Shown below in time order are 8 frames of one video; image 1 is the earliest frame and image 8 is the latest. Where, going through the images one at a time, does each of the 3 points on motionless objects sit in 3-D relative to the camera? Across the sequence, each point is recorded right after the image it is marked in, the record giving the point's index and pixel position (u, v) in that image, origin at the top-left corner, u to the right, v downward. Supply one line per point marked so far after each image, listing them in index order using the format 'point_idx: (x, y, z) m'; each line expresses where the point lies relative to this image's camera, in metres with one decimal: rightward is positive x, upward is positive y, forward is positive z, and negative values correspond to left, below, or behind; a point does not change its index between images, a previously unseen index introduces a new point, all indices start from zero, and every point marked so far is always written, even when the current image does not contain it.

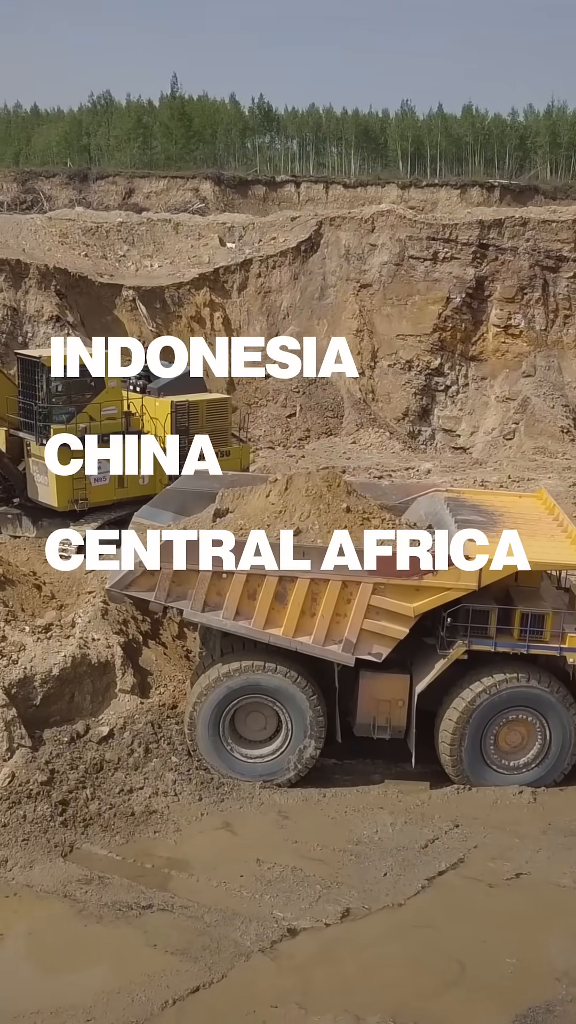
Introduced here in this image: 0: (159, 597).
0: (-0.5, -0.3, +5.8) m
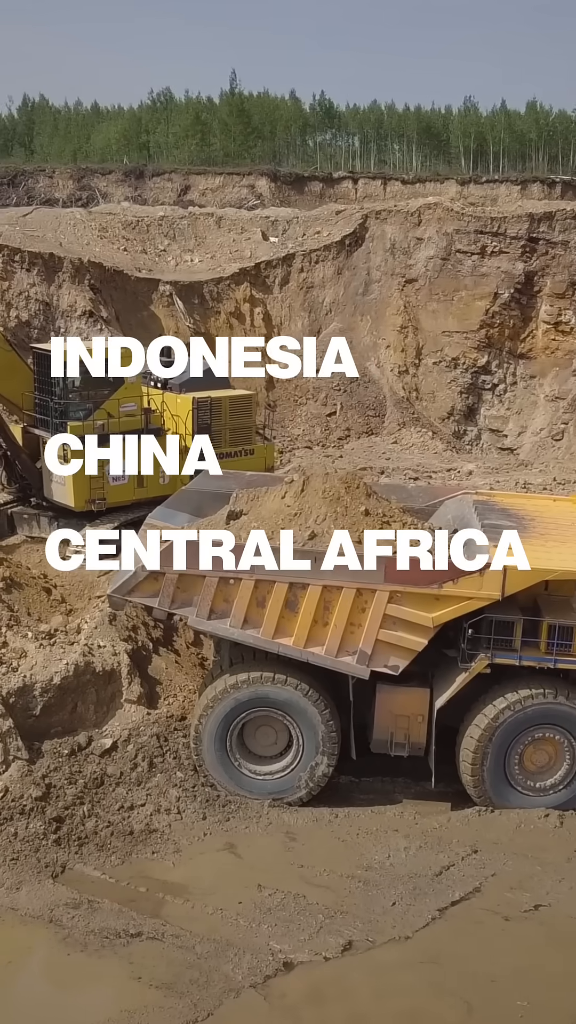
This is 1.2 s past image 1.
0: (-0.5, -0.3, +5.5) m
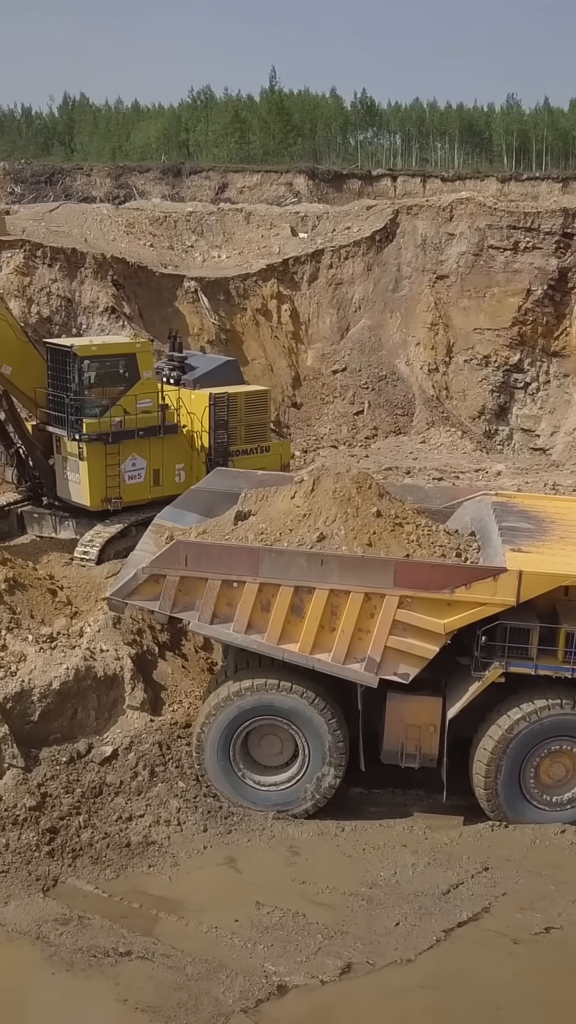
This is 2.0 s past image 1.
0: (-0.5, -0.3, +5.3) m
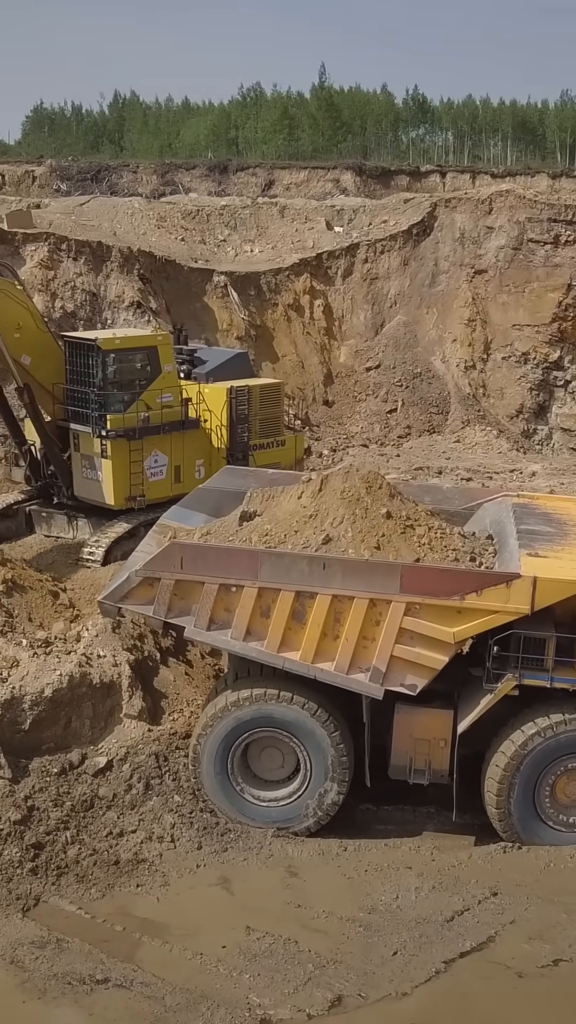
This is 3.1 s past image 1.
0: (-0.4, -0.3, +5.1) m
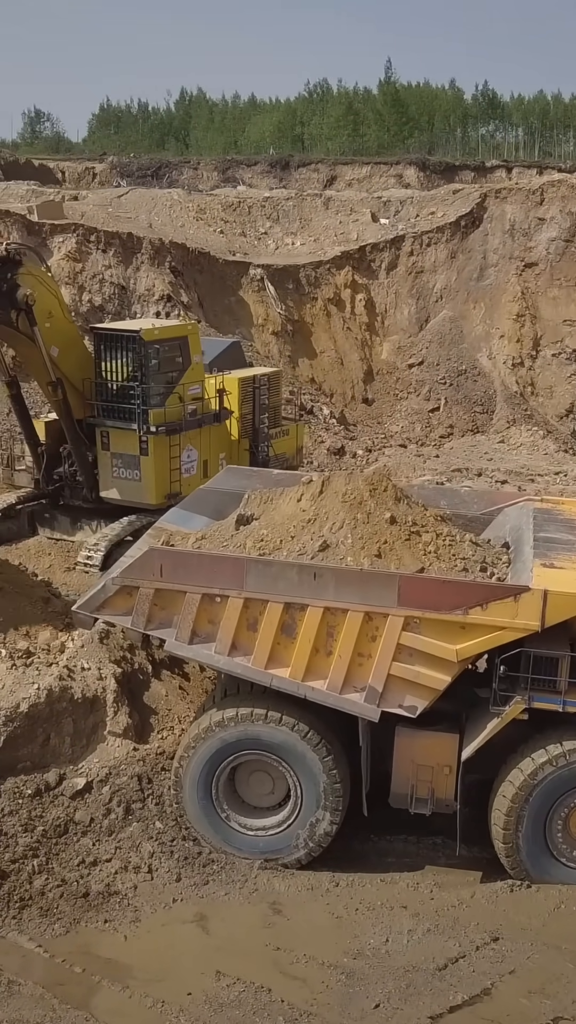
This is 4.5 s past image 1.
0: (-0.5, -0.4, +4.7) m
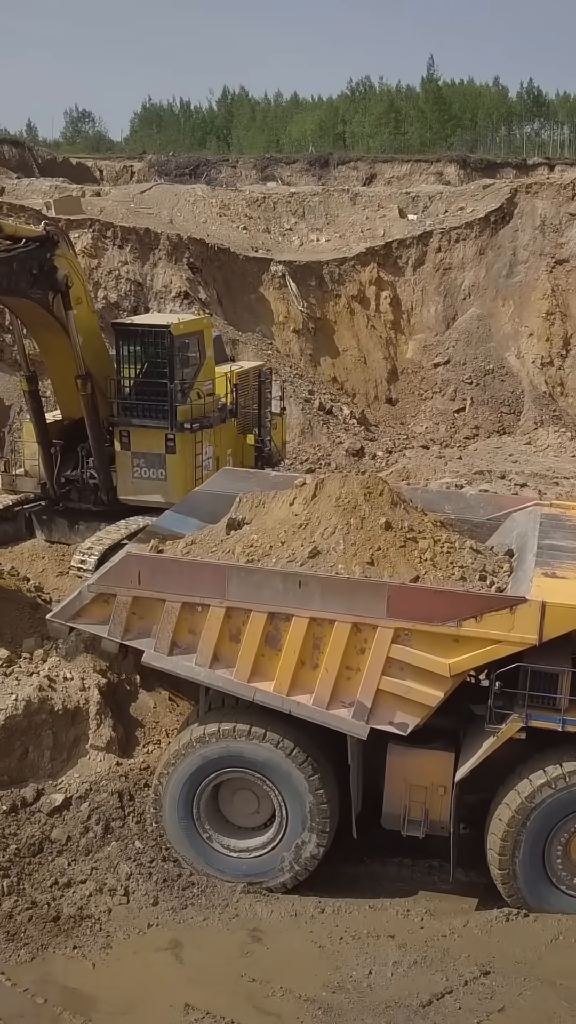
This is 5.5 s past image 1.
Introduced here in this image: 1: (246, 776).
0: (-0.5, -0.4, +4.5) m
1: (-0.1, -0.8, +4.4) m
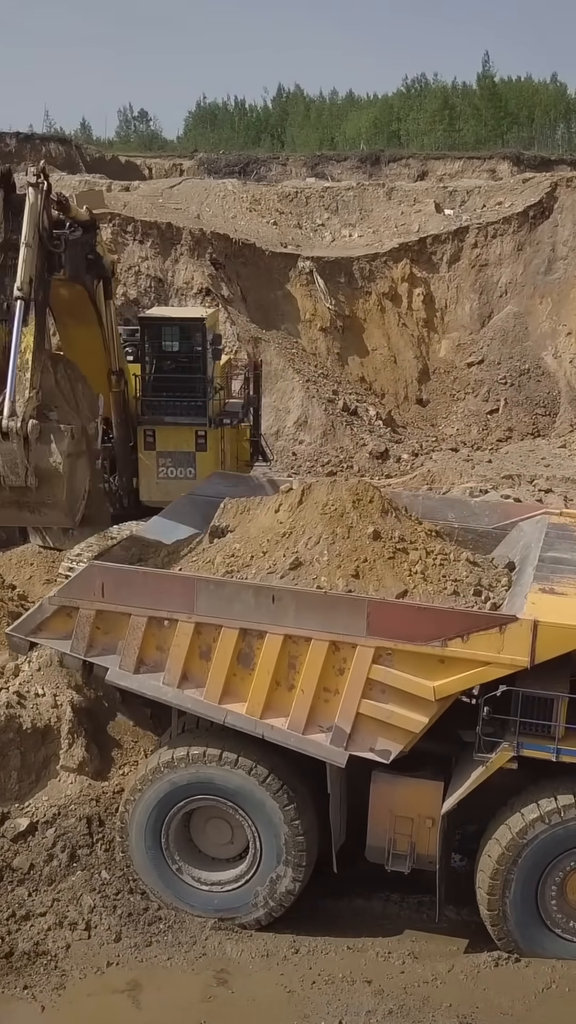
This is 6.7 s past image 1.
0: (-0.6, -0.4, +4.2) m
1: (-0.2, -0.8, +4.1) m
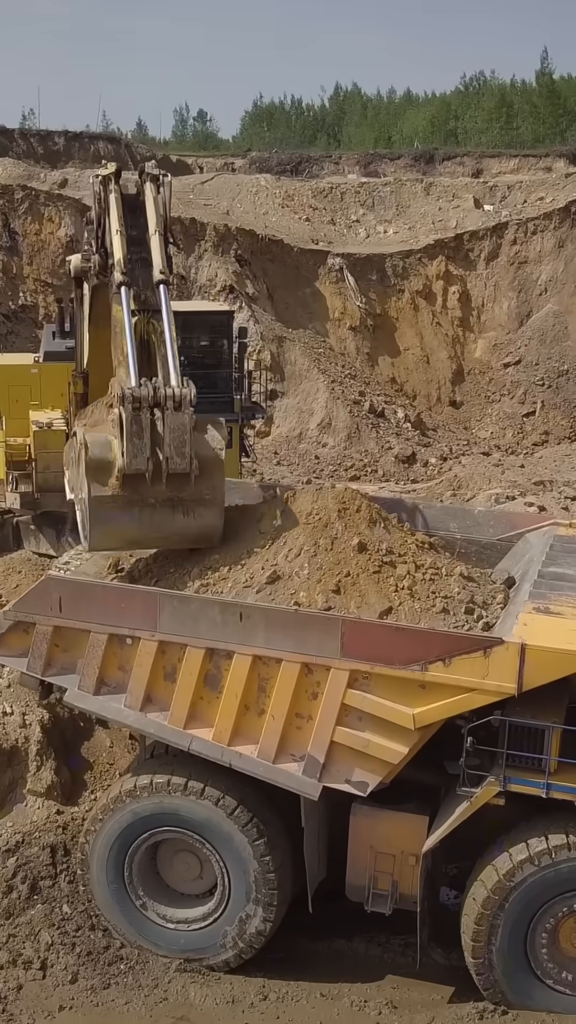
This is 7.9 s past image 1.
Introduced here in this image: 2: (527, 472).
0: (-0.6, -0.4, +3.9) m
1: (-0.3, -0.8, +3.8) m
2: (+1.4, +0.2, +8.2) m
